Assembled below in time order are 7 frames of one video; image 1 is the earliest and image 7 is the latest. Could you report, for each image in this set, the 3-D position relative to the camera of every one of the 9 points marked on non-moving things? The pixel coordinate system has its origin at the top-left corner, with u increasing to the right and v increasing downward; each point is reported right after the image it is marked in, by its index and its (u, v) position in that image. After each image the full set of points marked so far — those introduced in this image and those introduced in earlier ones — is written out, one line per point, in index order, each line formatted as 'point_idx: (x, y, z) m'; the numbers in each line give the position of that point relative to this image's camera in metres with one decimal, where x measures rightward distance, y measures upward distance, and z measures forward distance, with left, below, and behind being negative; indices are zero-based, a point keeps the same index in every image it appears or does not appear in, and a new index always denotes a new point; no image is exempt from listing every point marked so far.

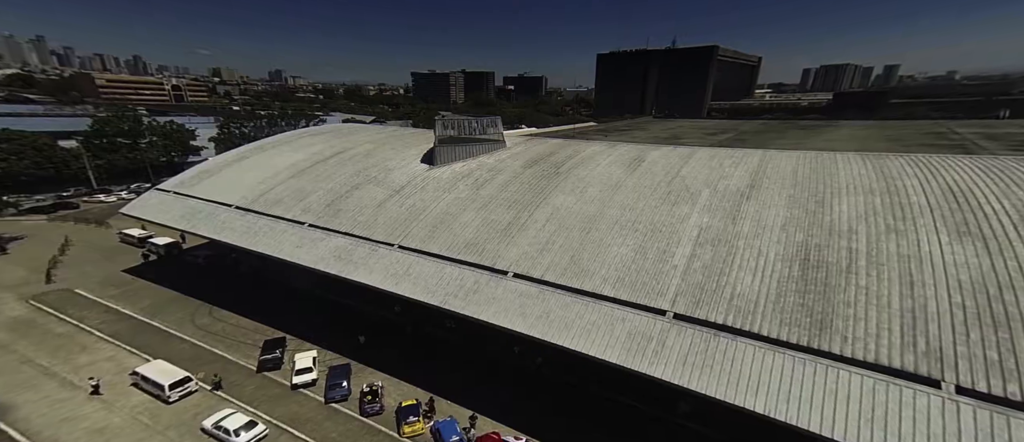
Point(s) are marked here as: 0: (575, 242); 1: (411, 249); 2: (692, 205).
0: (+2.7, -0.9, +17.2) m
1: (-5.0, -1.4, +19.3) m
2: (+8.0, +0.8, +17.2) m
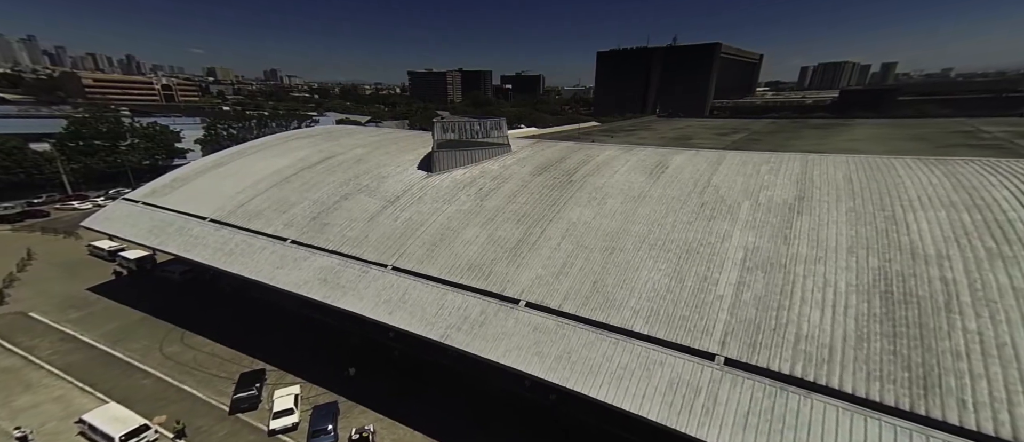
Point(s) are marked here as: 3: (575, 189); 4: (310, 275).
0: (+3.2, -1.6, +14.8) m
1: (-4.5, -2.2, +16.8) m
2: (+8.4, +0.1, +14.8) m
3: (+3.1, +1.6, +19.3) m
4: (-9.2, -2.4, +17.7) m
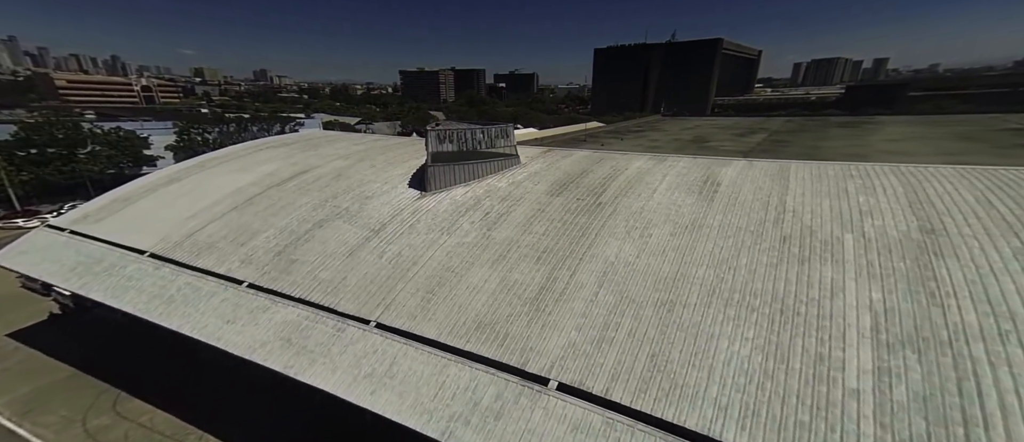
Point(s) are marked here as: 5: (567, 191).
0: (+3.9, -3.0, +10.9) m
1: (-3.8, -3.6, +12.8) m
2: (+9.1, -1.1, +10.9) m
3: (+3.7, +0.3, +15.4) m
4: (-8.5, -3.9, +13.6) m
5: (+2.5, +1.3, +17.5) m
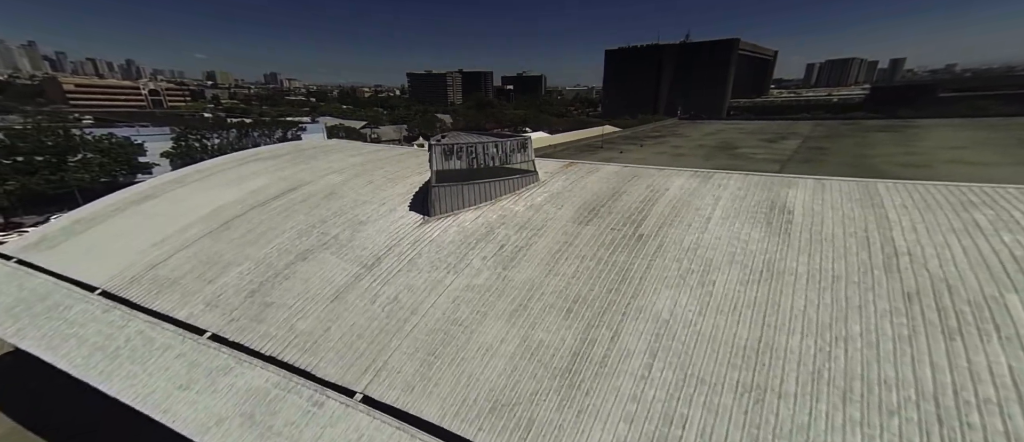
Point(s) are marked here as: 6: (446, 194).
0: (+4.5, -4.2, +7.8) m
1: (-3.2, -4.8, +9.9) m
2: (+9.7, -2.3, +7.8) m
3: (+4.4, -0.9, +12.3) m
4: (-7.8, -5.1, +10.8) m
5: (+3.2, +0.1, +14.5) m
6: (-2.7, +1.1, +16.0) m
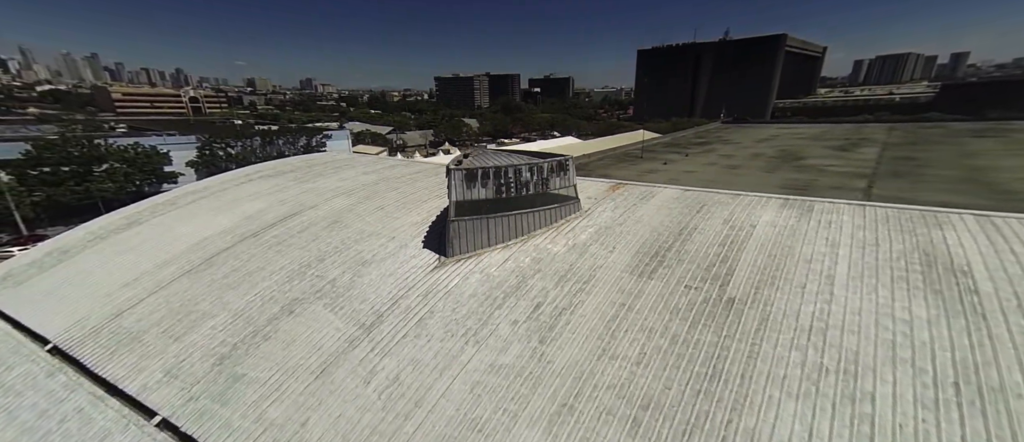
0: (+5.1, -5.6, +4.1) m
1: (-2.4, -6.1, +6.7) m
2: (+10.3, -3.8, +3.7) m
3: (+5.3, -2.3, +8.6) m
4: (-7.0, -6.4, +7.9) m
5: (+4.3, -1.3, +10.9) m
6: (-1.5, -0.3, +12.8) m
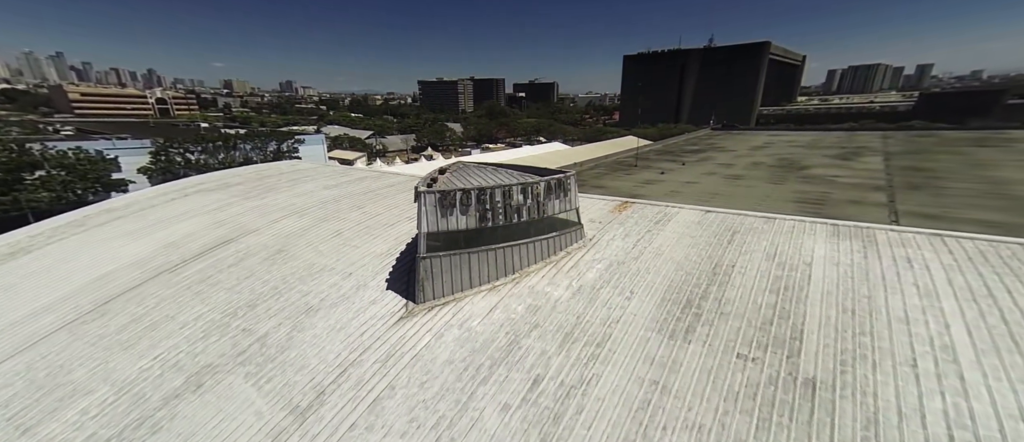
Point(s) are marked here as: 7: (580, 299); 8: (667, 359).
0: (+5.1, -6.4, +1.4) m
1: (-2.5, -7.0, +3.7) m
2: (+10.4, -4.6, +1.2) m
3: (+5.2, -3.2, +5.9) m
4: (-7.1, -7.2, +4.7) m
5: (+4.1, -2.2, +8.2) m
6: (-1.8, -1.2, +9.8) m
7: (+1.7, -1.8, +9.6) m
8: (+3.0, -2.7, +7.7) m
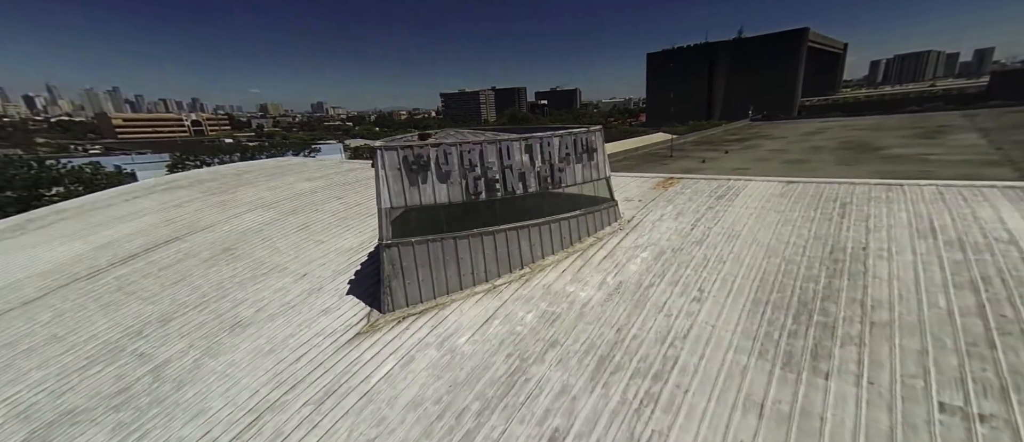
0: (+4.7, -5.4, -2.3) m
1: (-2.7, -6.3, +0.4) m
2: (+9.9, -3.5, -2.8) m
3: (+5.0, -2.3, +2.3) m
4: (-7.2, -6.7, +1.7) m
5: (+4.0, -1.5, +4.6) m
6: (-1.7, -0.7, +6.7) m
7: (+1.8, -1.1, +6.2) m
8: (+3.0, -1.9, +4.2) m
